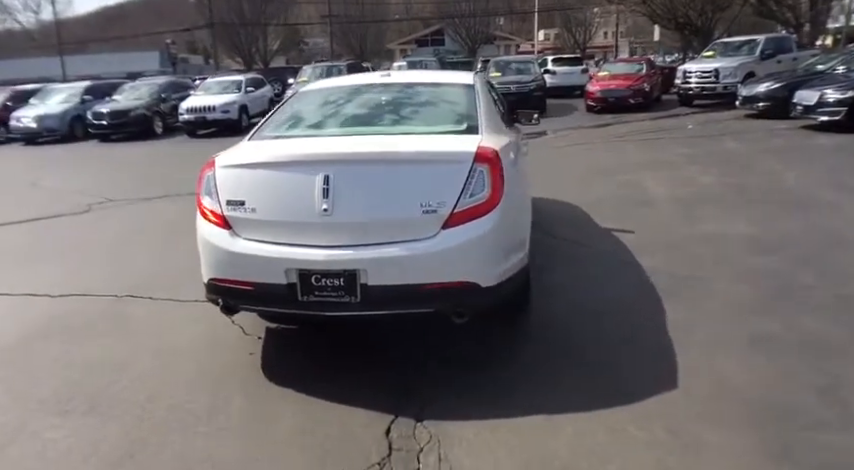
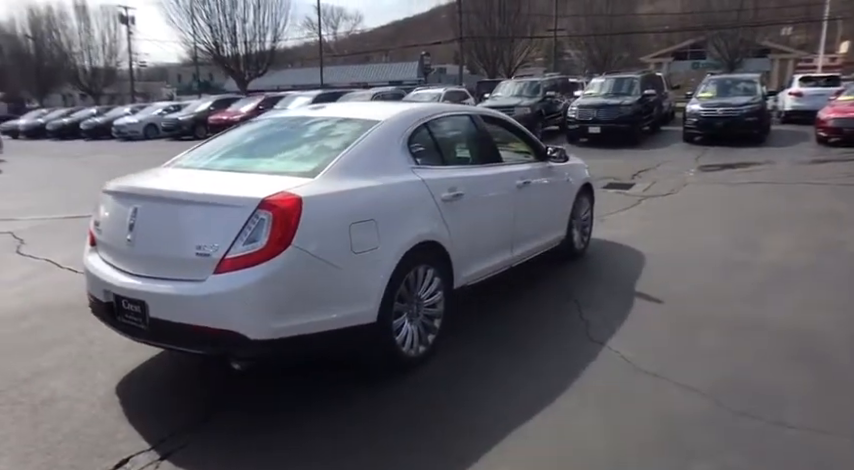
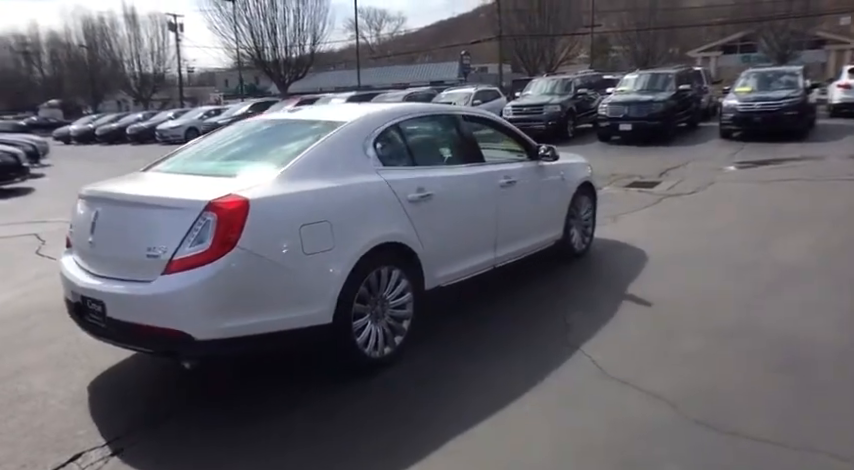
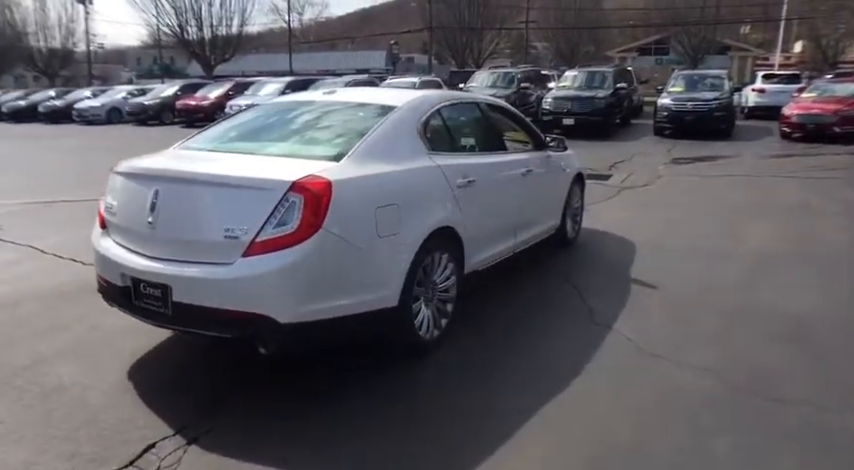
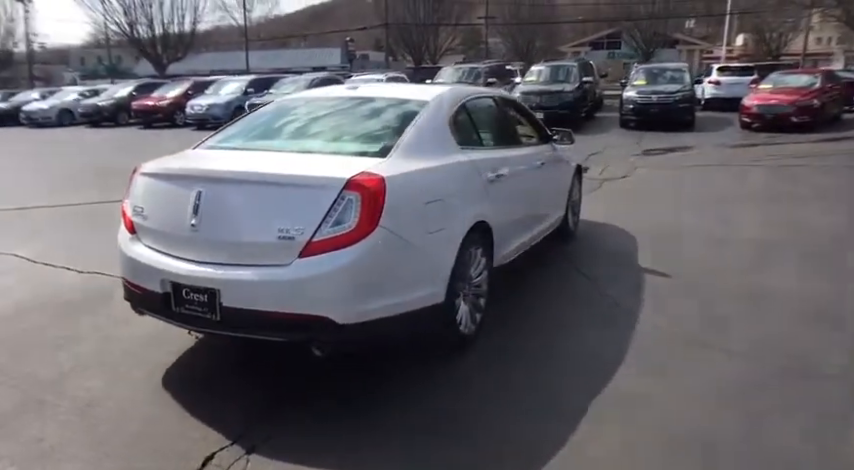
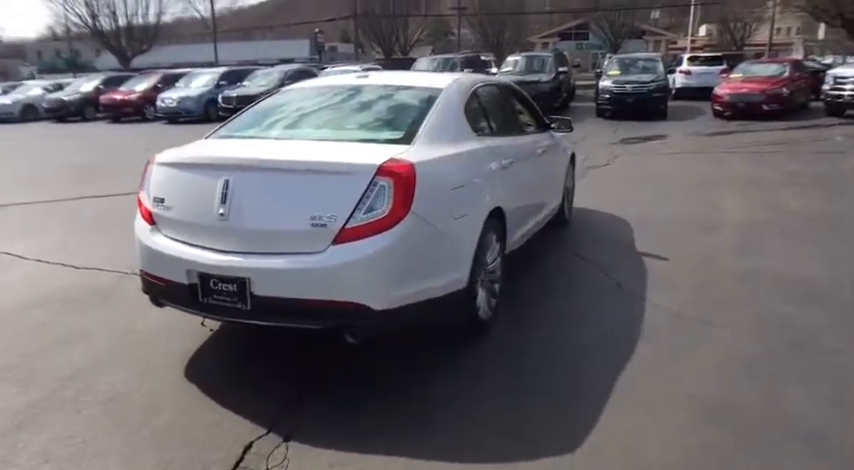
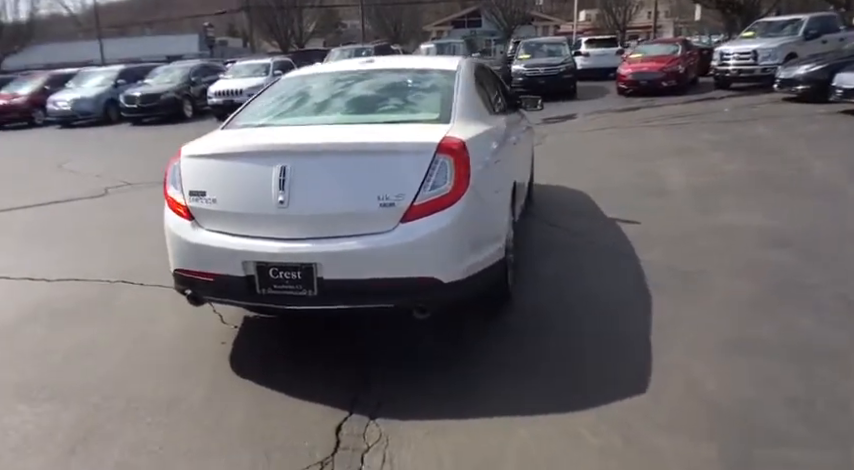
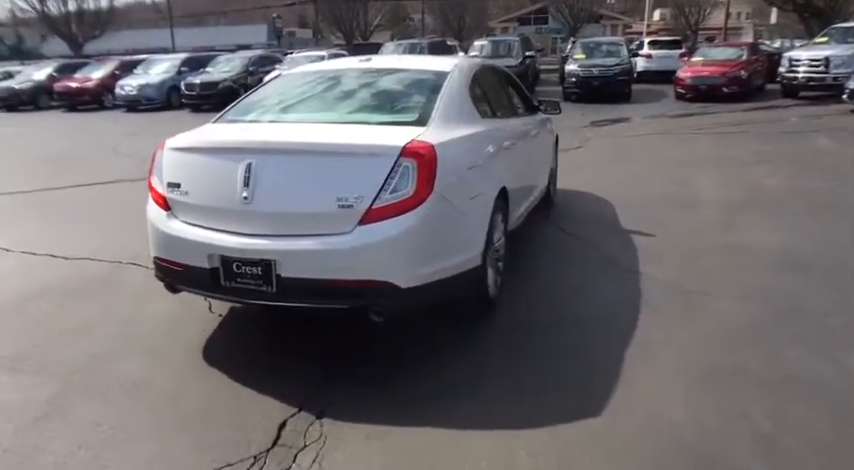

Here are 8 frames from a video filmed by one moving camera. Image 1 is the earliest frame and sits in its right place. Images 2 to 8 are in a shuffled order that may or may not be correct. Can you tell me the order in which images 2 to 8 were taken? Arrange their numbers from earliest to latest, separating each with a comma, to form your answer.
7, 8, 6, 5, 4, 2, 3
